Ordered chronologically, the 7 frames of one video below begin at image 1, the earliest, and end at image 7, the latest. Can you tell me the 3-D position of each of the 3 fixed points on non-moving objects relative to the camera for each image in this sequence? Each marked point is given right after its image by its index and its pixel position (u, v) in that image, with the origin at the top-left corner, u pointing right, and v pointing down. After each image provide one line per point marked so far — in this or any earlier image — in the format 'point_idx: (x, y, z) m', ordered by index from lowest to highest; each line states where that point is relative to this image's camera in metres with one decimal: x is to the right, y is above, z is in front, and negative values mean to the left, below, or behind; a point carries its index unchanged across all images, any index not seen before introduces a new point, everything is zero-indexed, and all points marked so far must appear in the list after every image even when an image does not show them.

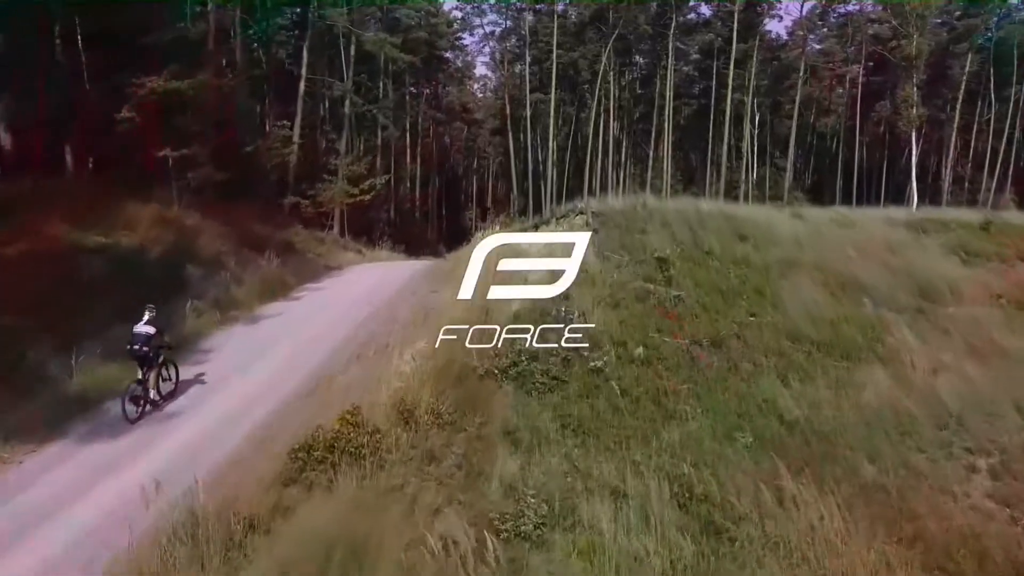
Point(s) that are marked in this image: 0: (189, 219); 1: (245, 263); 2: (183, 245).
0: (-4.2, +0.9, +6.5) m
1: (-3.5, +0.4, +6.5) m
2: (-4.2, +0.6, +6.4) m
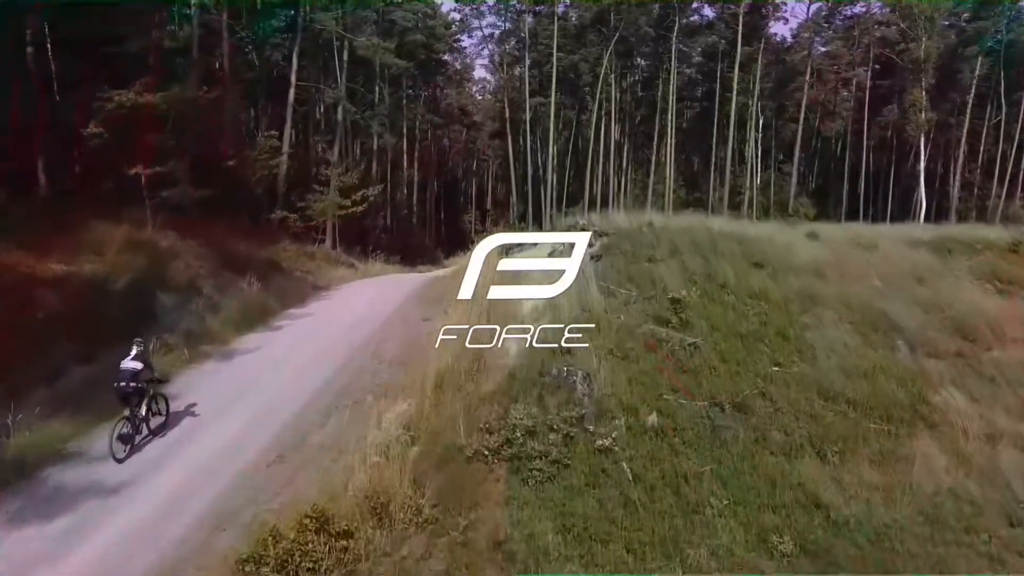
0: (-4.2, +0.6, +6.0) m
1: (-3.5, +0.1, +6.0) m
2: (-4.2, +0.2, +5.9) m
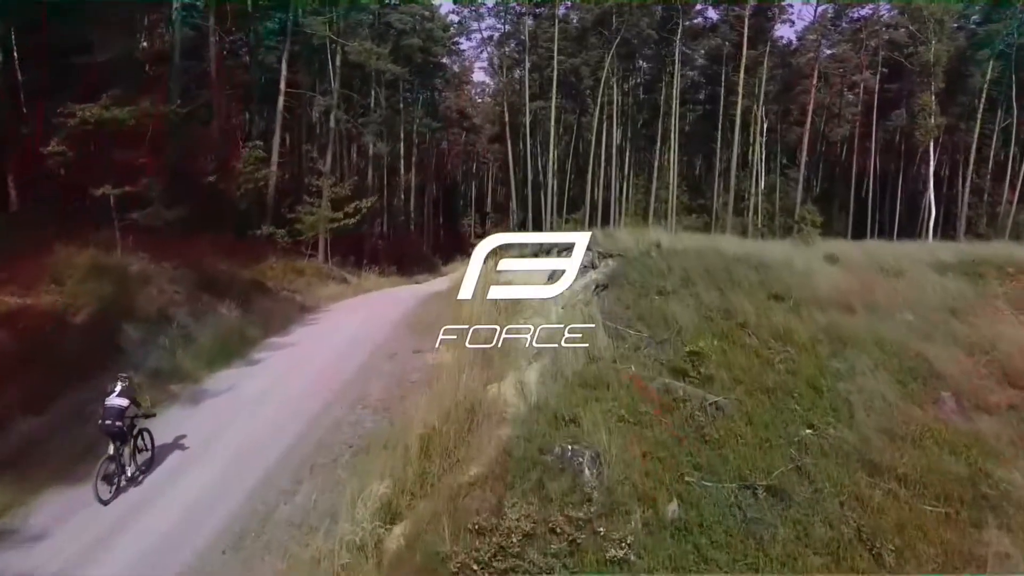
0: (-4.2, +0.2, +5.5) m
1: (-3.5, -0.3, +5.5) m
2: (-4.3, -0.1, +5.4) m
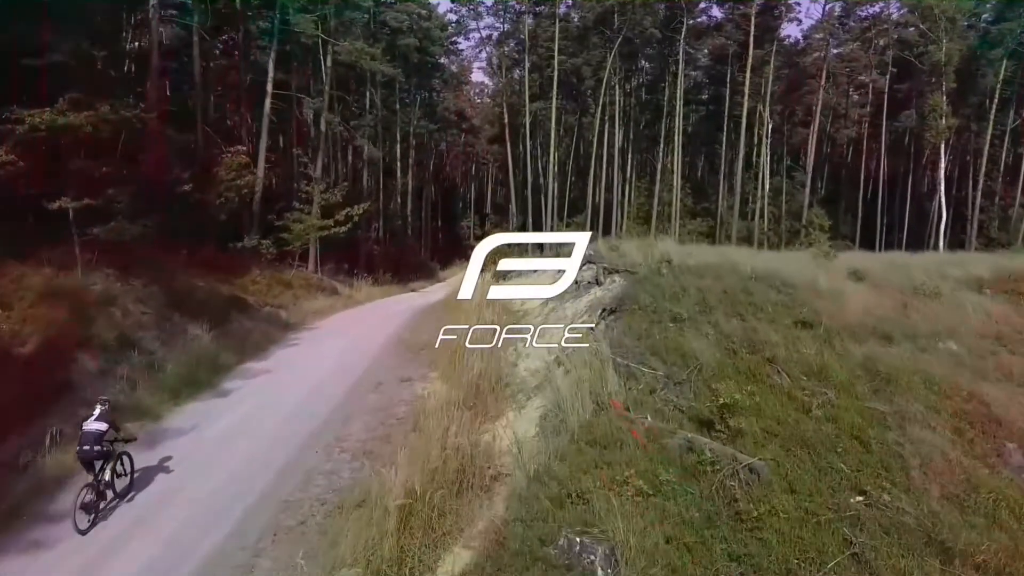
0: (-4.3, 0.0, +5.0) m
1: (-3.6, -0.5, +5.0) m
2: (-4.3, -0.3, +4.9) m
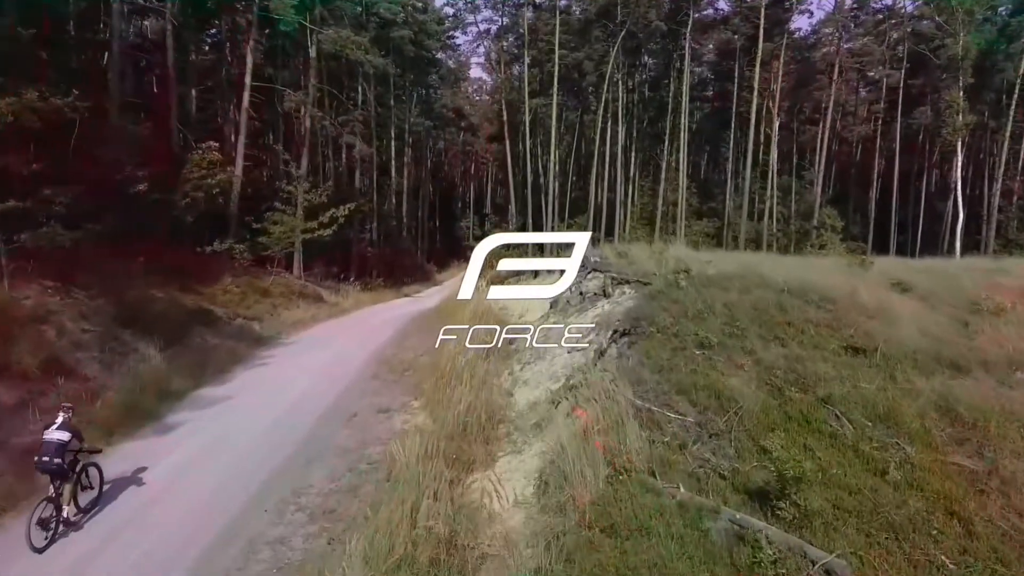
0: (-4.3, -0.2, +4.2) m
1: (-3.6, -0.7, +4.3) m
2: (-4.3, -0.5, +4.2) m
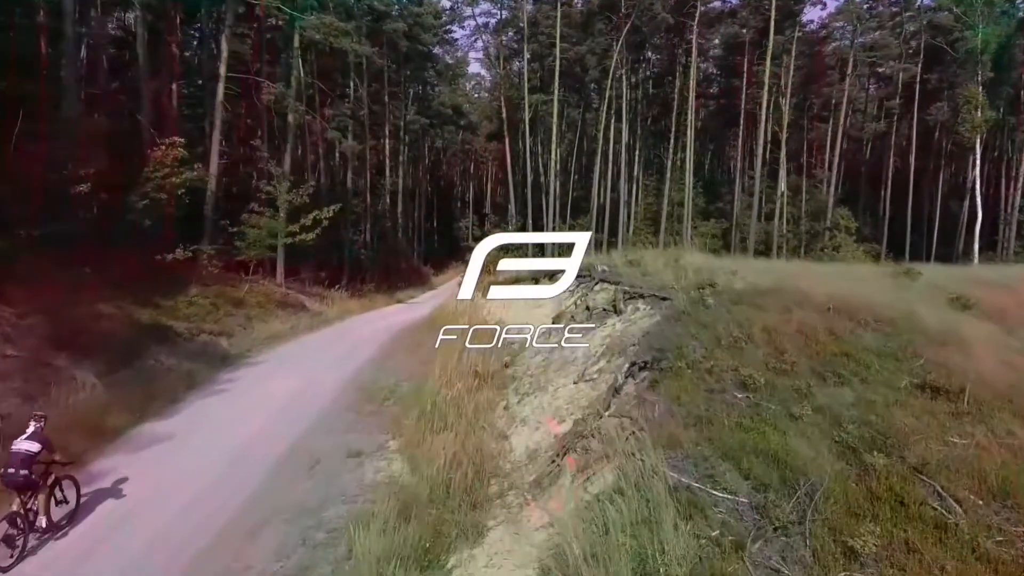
0: (-4.3, -0.3, +3.5) m
1: (-3.6, -0.9, +3.5) m
2: (-4.4, -0.7, +3.4) m
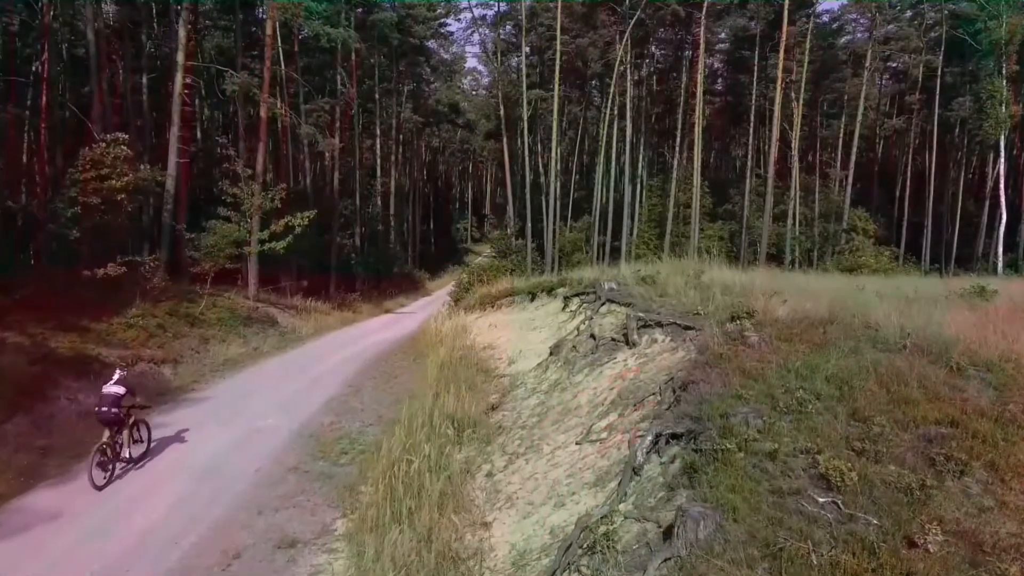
0: (-4.4, -0.5, +2.5) m
1: (-3.7, -1.1, +2.6) m
2: (-4.5, -0.9, +2.5) m
